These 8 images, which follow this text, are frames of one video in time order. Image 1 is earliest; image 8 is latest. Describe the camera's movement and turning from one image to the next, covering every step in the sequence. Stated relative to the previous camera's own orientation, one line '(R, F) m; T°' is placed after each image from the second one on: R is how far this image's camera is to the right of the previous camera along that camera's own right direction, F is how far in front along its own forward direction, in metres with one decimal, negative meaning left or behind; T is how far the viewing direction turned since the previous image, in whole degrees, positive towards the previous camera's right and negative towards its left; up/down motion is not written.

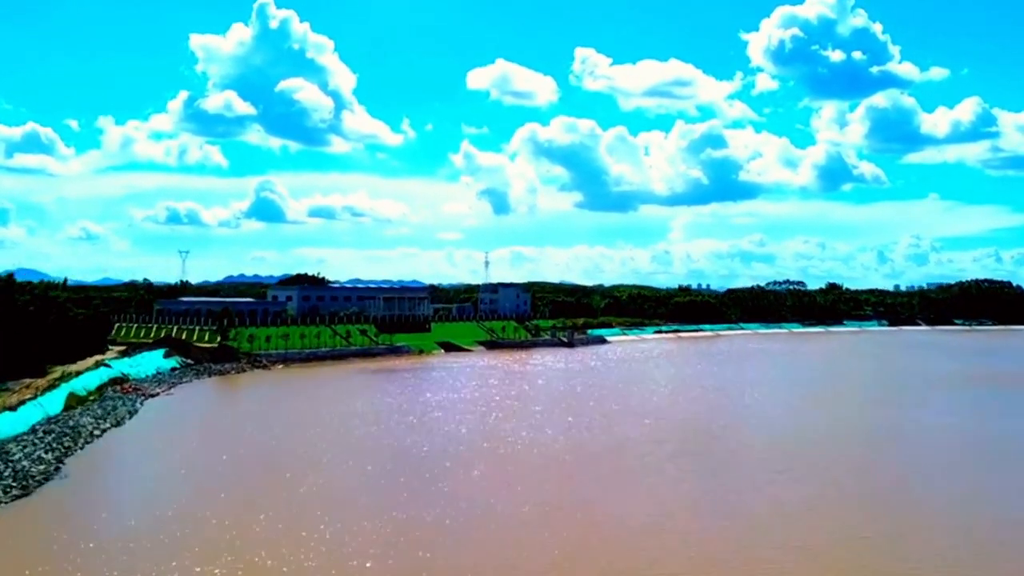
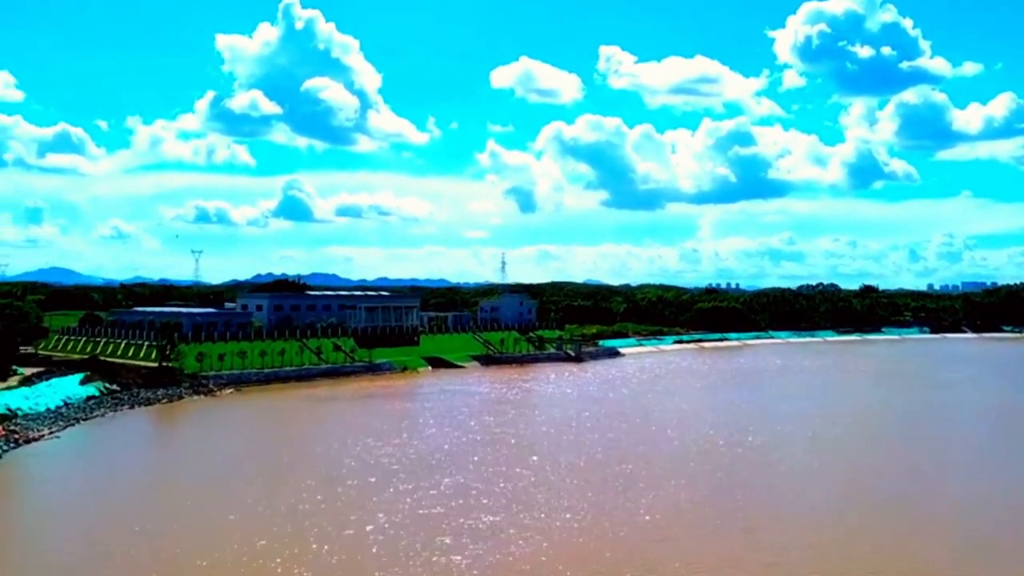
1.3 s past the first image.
(+2.2, +9.9) m; -2°
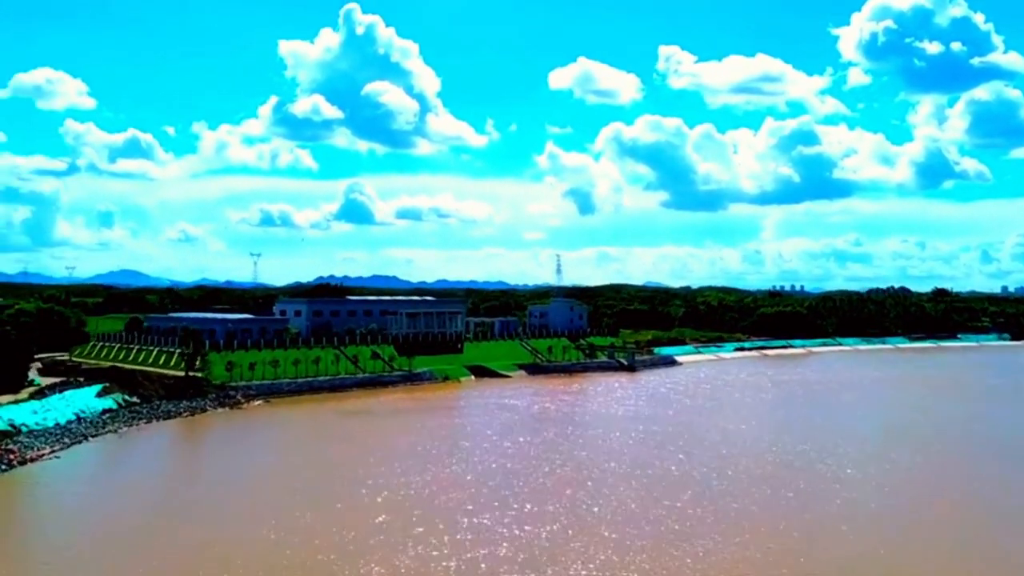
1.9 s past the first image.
(+0.8, +4.0) m; -4°
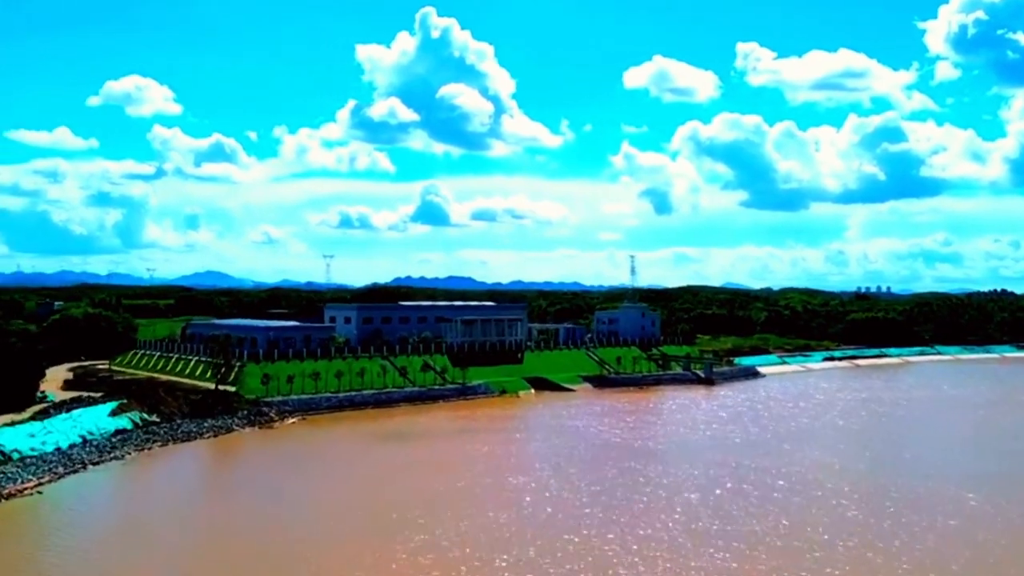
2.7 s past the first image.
(+0.7, +5.8) m; -5°
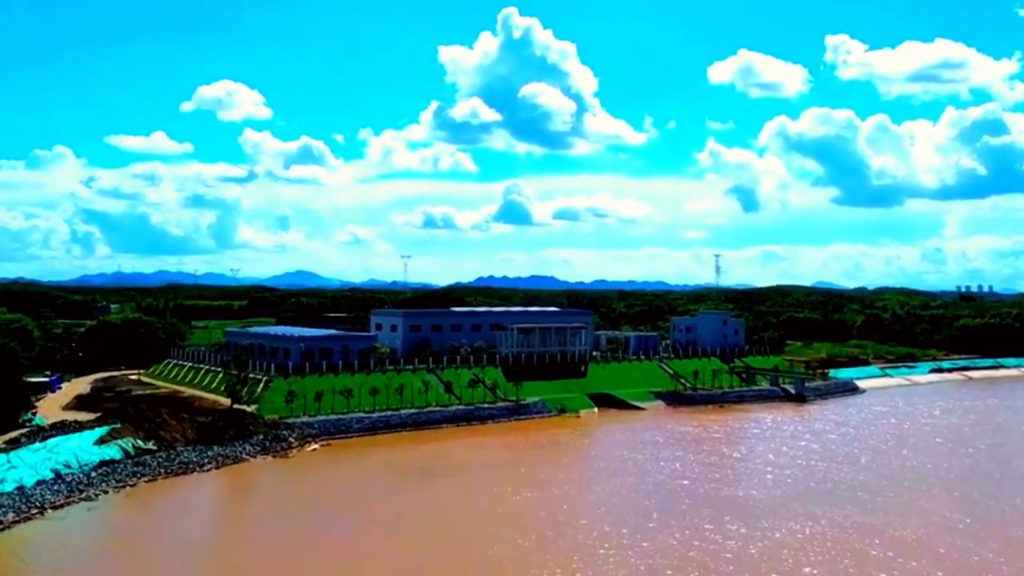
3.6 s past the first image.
(+1.3, +7.0) m; -5°
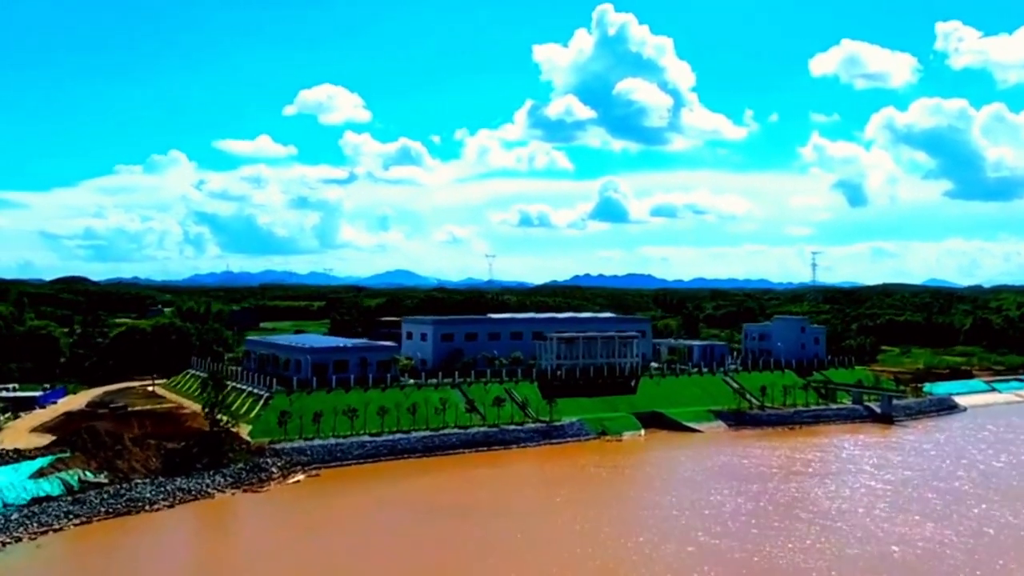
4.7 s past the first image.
(+3.2, +6.3) m; -6°
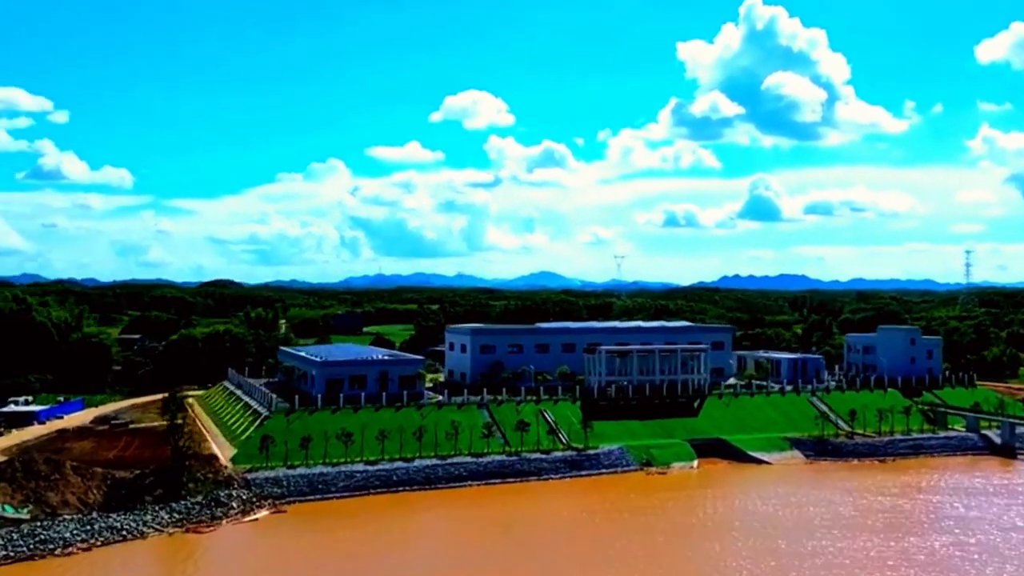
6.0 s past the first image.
(+5.1, +6.2) m; -9°
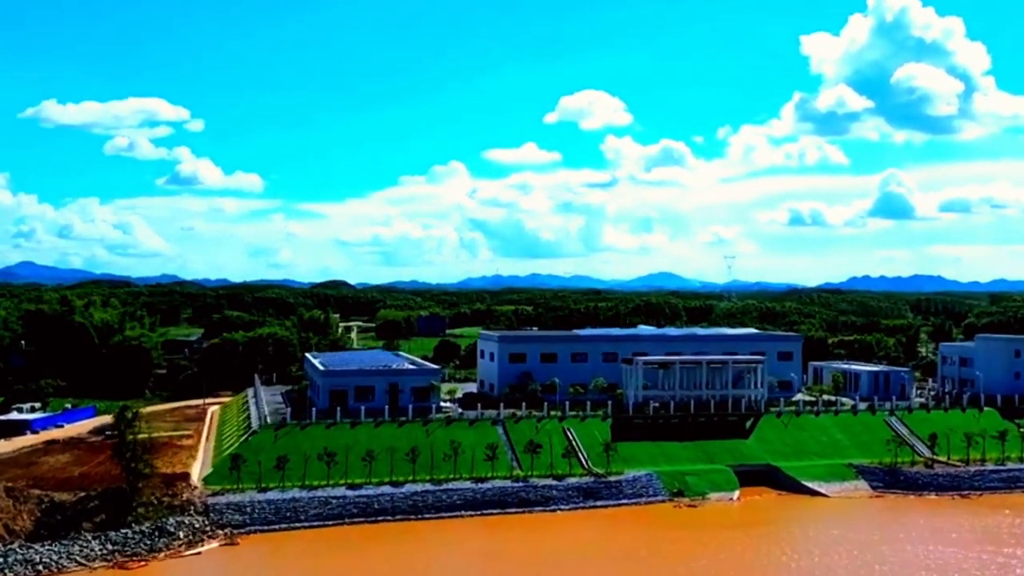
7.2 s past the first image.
(+4.1, +4.9) m; -7°
